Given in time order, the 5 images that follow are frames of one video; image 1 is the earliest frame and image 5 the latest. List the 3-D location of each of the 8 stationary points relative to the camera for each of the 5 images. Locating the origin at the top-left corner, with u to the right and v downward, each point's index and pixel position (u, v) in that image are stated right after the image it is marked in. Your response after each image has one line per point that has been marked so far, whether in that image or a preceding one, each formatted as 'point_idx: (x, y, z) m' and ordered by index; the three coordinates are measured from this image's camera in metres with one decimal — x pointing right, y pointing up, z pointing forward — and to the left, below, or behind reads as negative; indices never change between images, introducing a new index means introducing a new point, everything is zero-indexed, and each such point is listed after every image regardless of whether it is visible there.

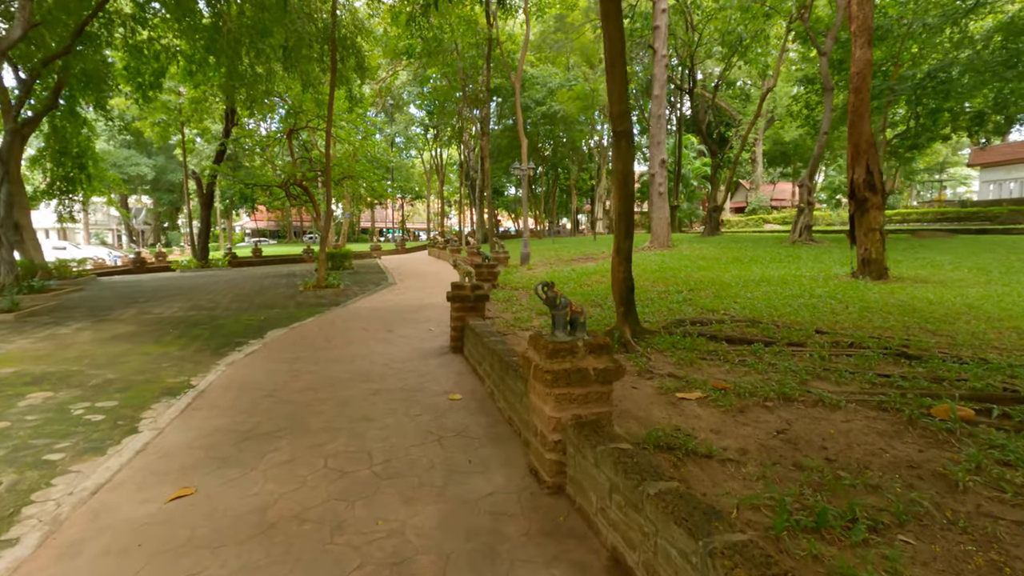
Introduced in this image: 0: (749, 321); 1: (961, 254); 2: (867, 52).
0: (+2.8, -0.4, +6.2) m
1: (+9.1, +0.7, +10.8) m
2: (+5.5, +3.7, +8.3) m
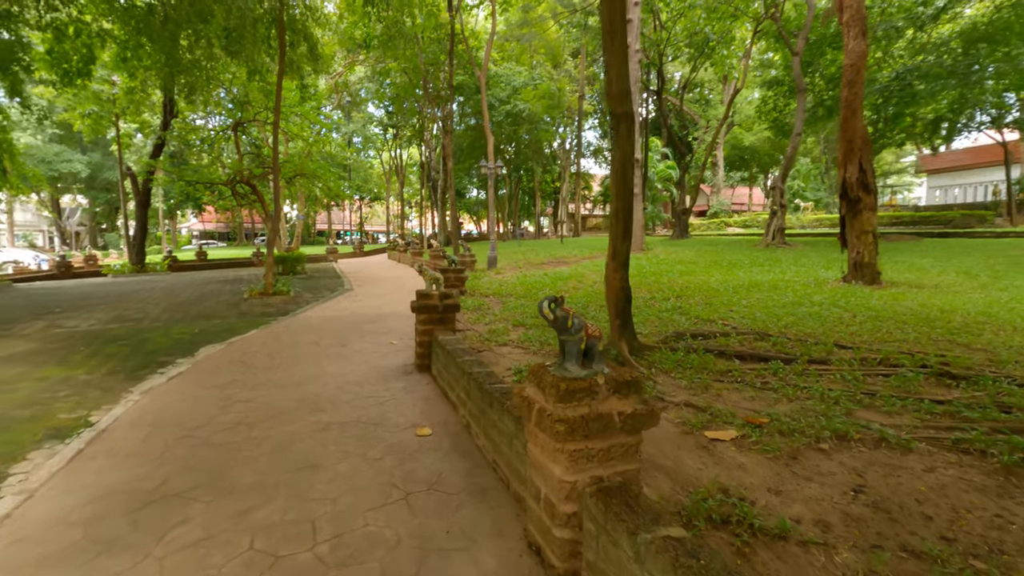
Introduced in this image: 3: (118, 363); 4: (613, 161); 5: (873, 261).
0: (+2.5, -0.5, +5.5) m
1: (+8.5, +0.6, +10.6) m
2: (+5.1, +3.6, +7.8) m
3: (-4.8, -0.9, +6.6) m
4: (+0.9, +1.1, +4.7) m
5: (+5.5, +0.4, +8.1) m
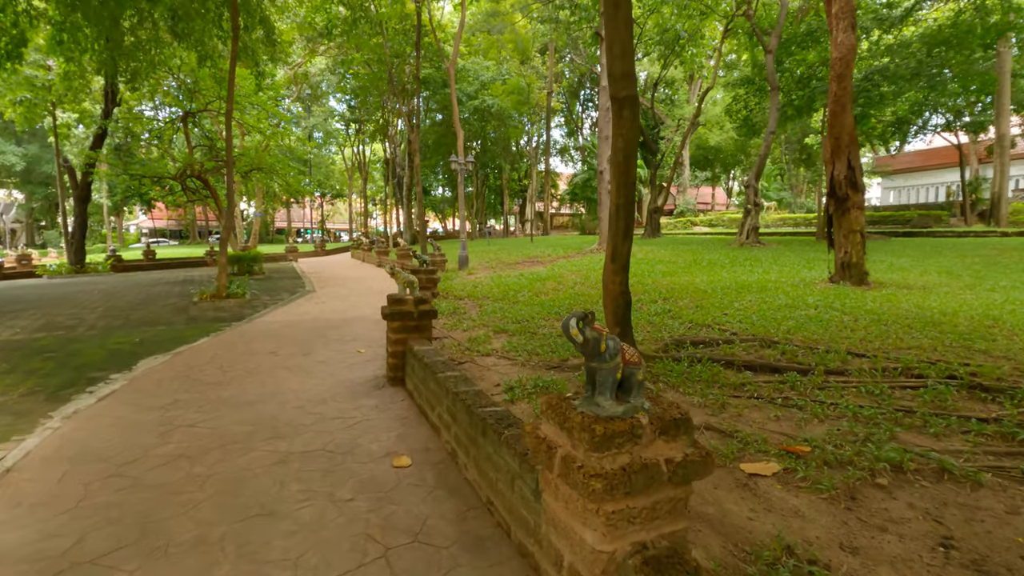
0: (+2.4, -0.5, +5.1) m
1: (+8.0, +0.6, +10.6) m
2: (+4.8, +3.6, +7.6) m
3: (-5.0, -1.0, +5.7) m
4: (+0.8, +1.1, +4.2) m
5: (+5.2, +0.4, +7.9) m
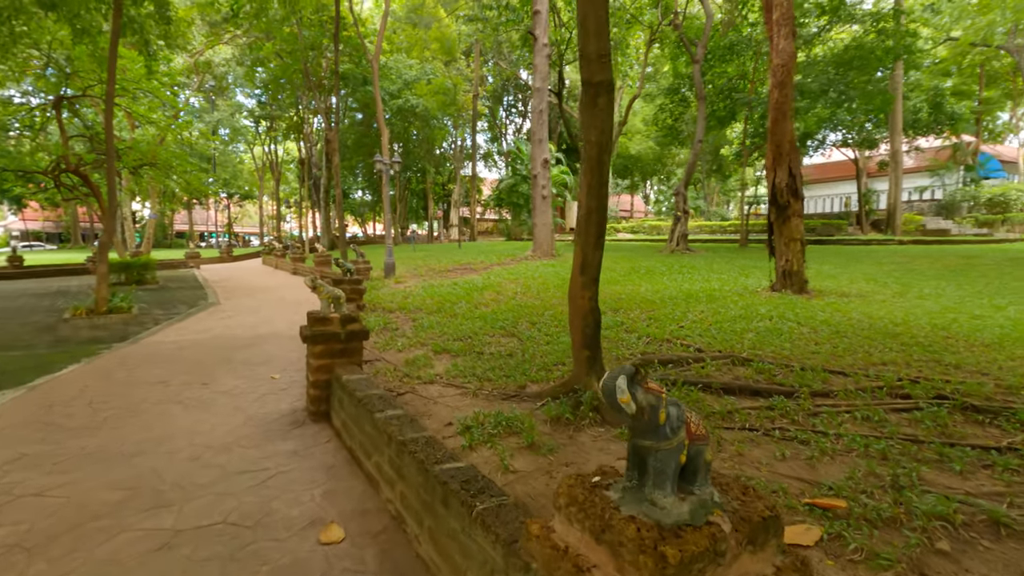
0: (+1.9, -0.6, +4.7) m
1: (+6.7, +0.5, +10.9) m
2: (+3.9, +3.4, +7.5) m
3: (-5.5, -1.2, +4.2) m
4: (+0.5, +0.9, +3.6) m
5: (+4.3, +0.3, +7.9) m
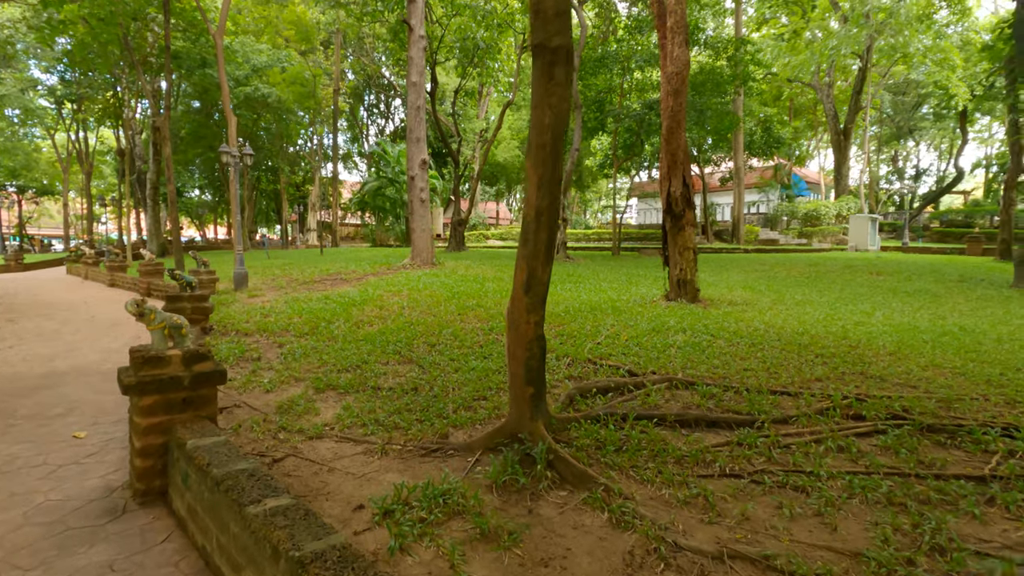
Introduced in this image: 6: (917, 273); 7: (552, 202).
0: (+1.3, -0.7, +4.3) m
1: (+4.3, +0.3, +11.5) m
2: (+2.4, +3.3, +7.5) m
3: (-5.8, -1.4, +1.9) m
4: (+0.1, +0.8, +2.8) m
5: (+2.7, +0.1, +7.9) m
6: (+8.4, +0.3, +11.1) m
7: (+0.2, +0.5, +2.8) m
